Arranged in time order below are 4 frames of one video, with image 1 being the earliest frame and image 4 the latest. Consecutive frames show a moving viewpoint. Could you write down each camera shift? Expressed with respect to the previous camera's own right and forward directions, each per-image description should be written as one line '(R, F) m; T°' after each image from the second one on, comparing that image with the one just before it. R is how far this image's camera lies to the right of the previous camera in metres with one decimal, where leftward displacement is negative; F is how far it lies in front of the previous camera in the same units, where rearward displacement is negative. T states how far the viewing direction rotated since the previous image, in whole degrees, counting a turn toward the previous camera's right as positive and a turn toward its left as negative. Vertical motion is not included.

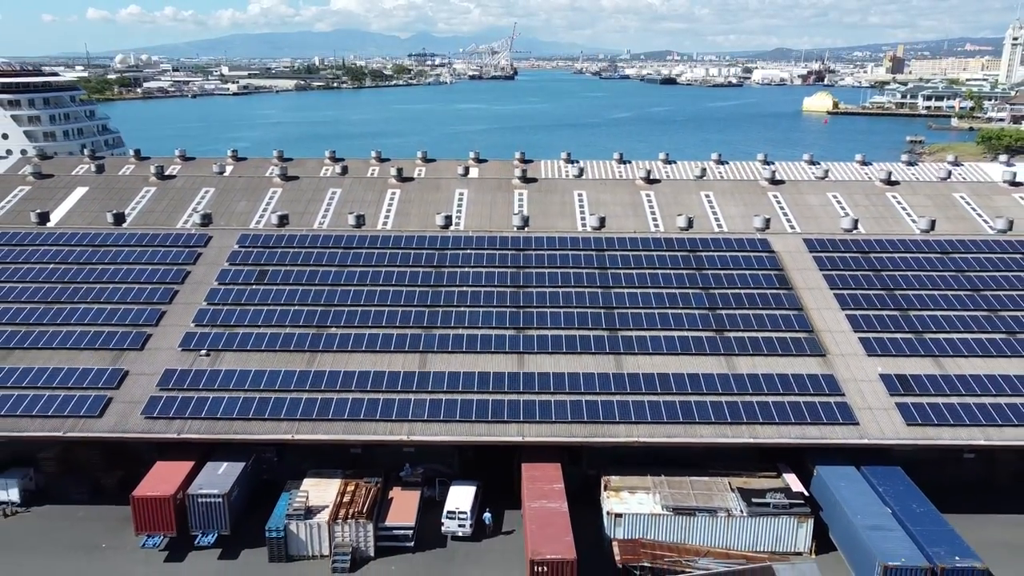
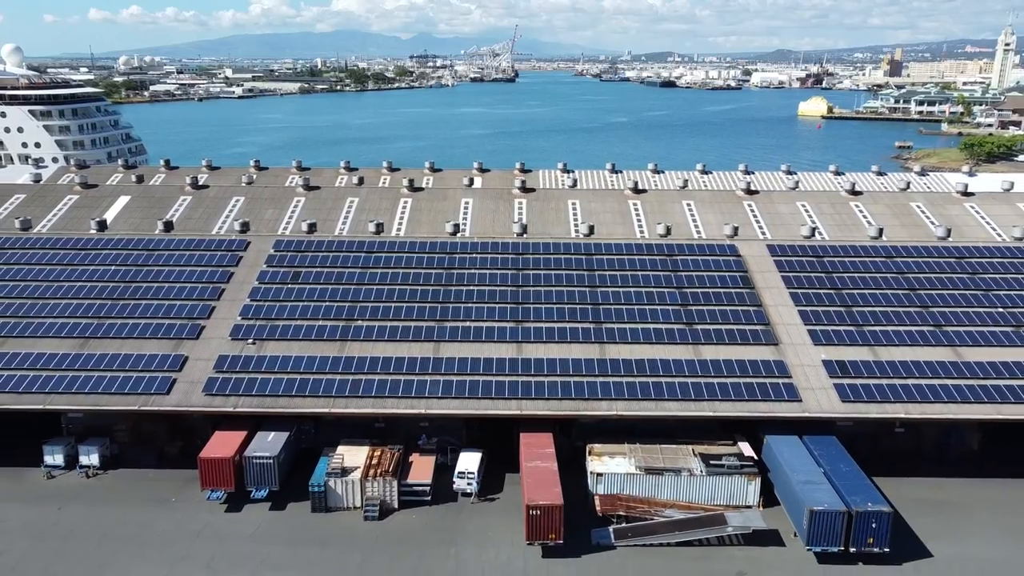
(0.0, -4.5) m; 0°
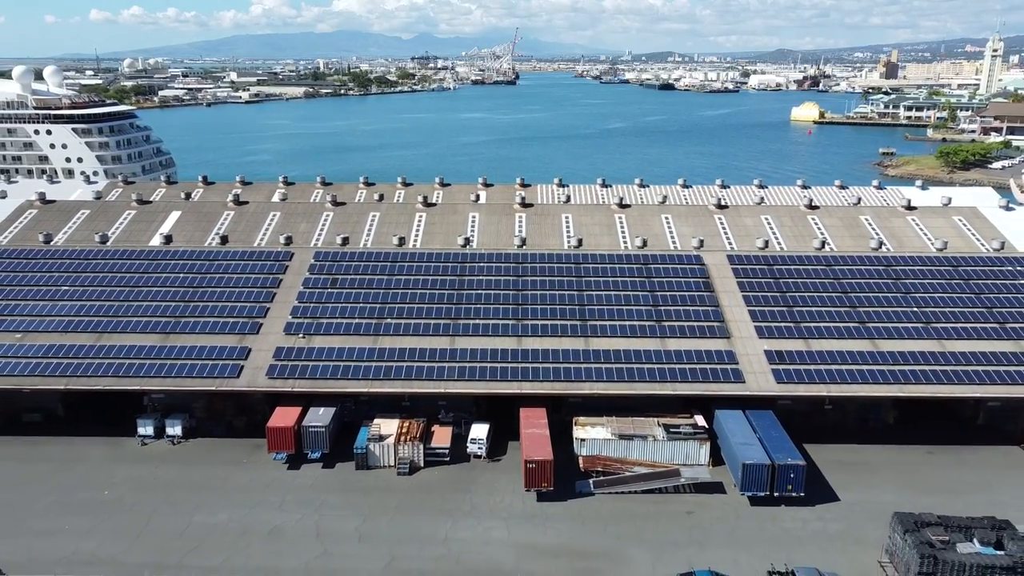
(0.0, -6.9) m; 0°
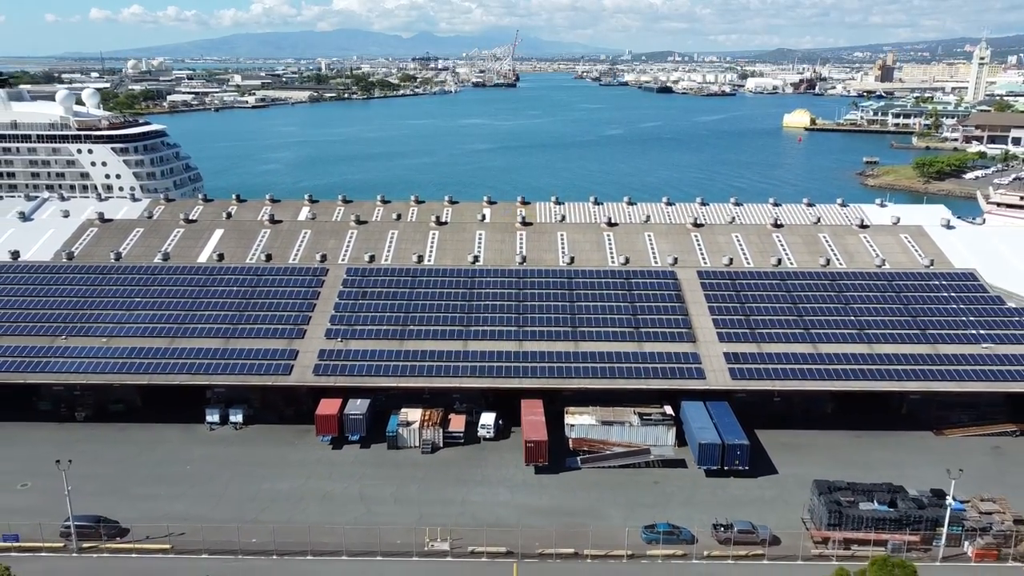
(-0.2, -7.5) m; 0°
